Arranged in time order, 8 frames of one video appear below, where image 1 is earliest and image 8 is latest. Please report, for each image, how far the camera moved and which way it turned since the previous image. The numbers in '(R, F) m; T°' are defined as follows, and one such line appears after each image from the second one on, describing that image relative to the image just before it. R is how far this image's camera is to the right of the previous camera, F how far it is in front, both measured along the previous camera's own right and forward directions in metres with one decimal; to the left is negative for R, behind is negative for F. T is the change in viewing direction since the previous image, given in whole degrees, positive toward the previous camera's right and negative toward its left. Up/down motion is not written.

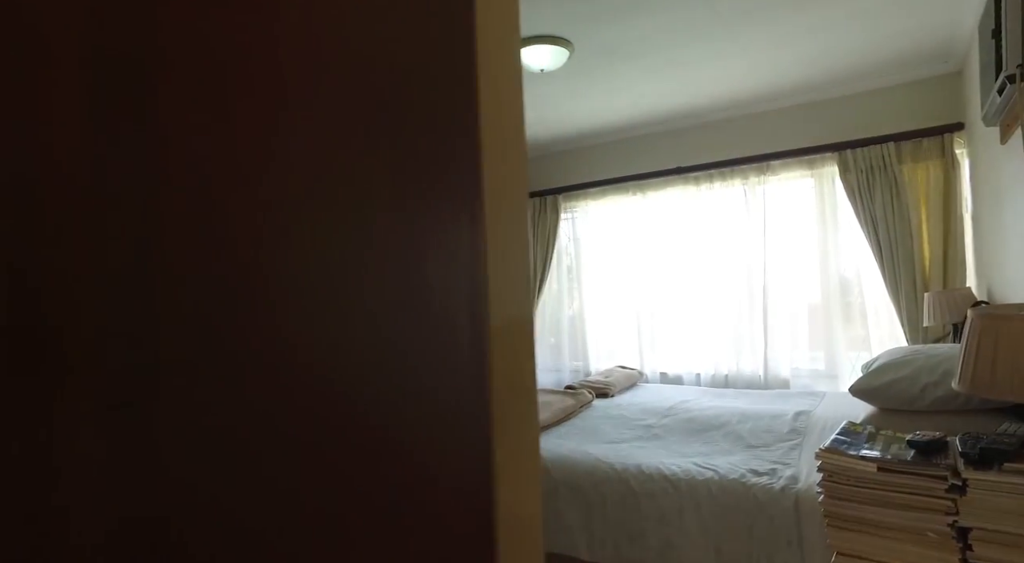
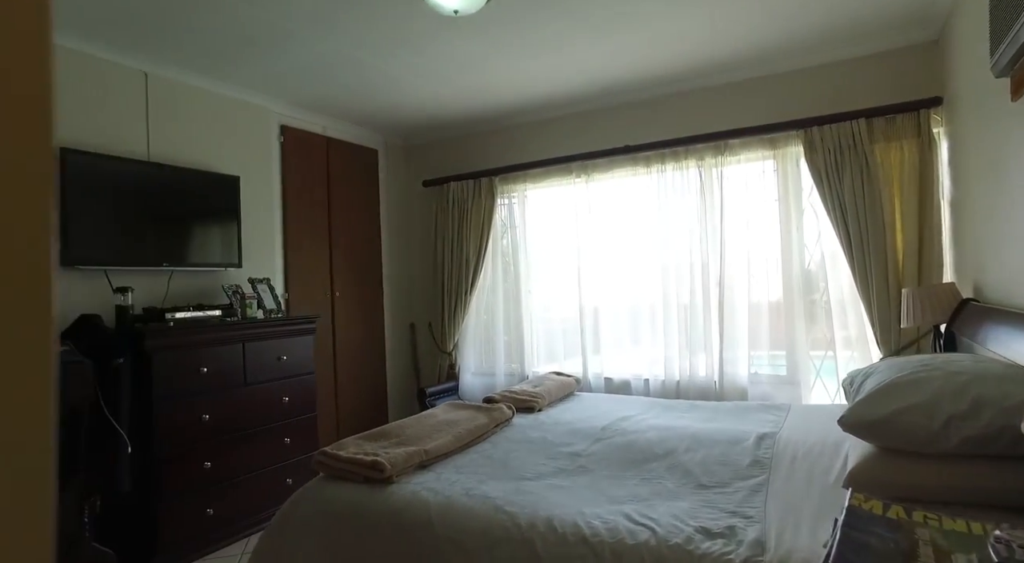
(+0.2, +0.6) m; +4°
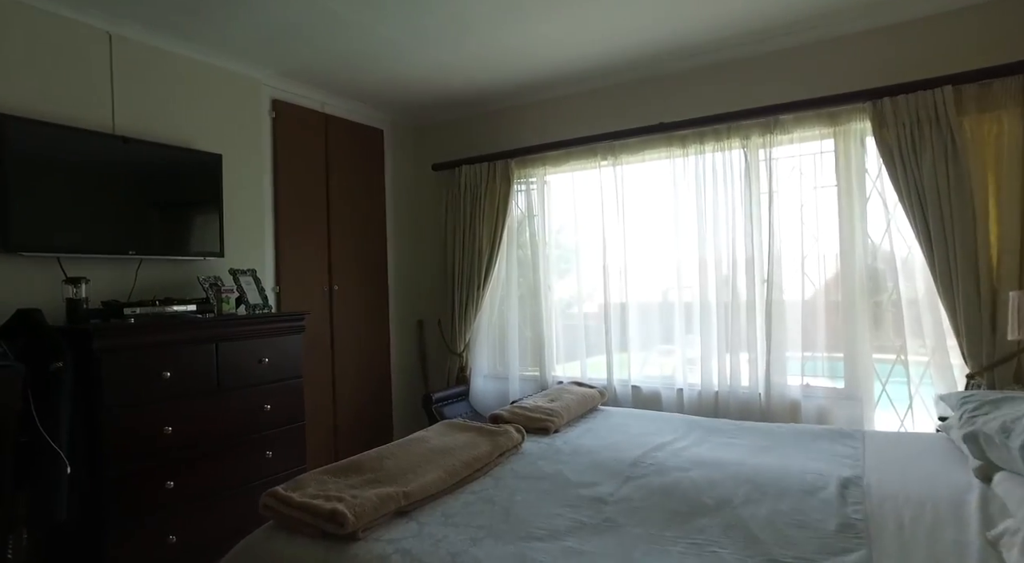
(0.0, +0.5) m; -2°
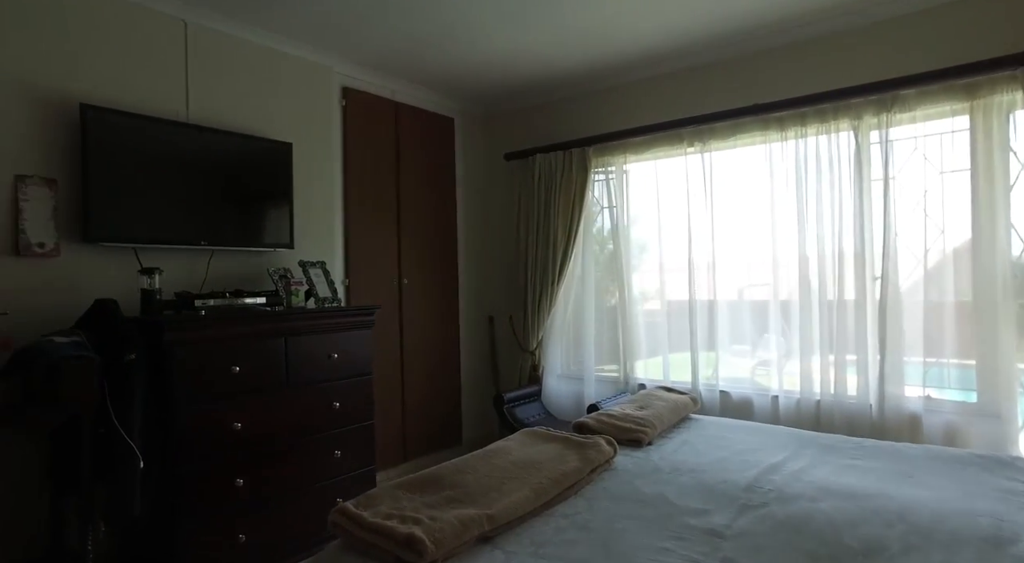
(-0.1, +0.2) m; -6°
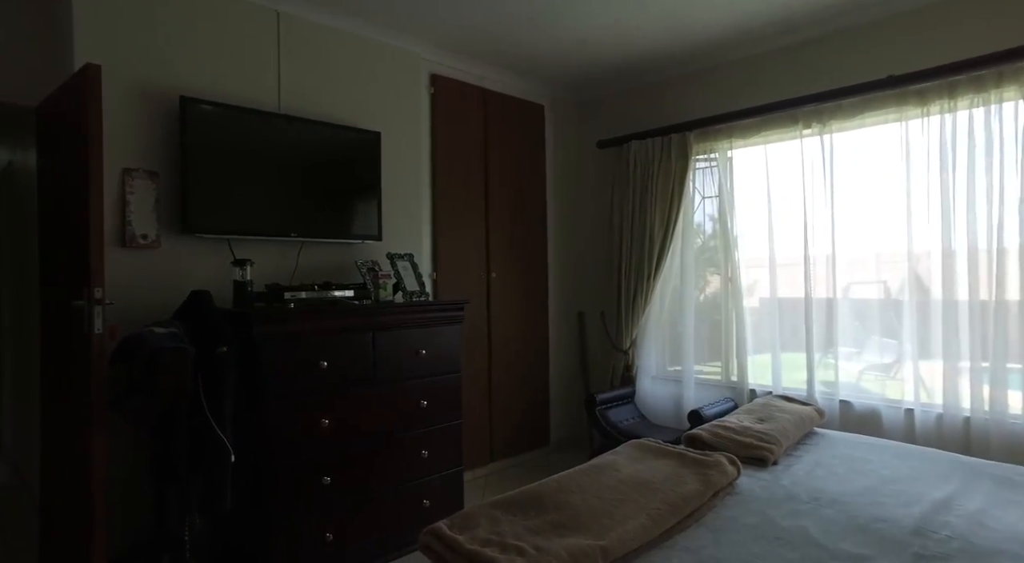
(-0.1, +0.2) m; -8°
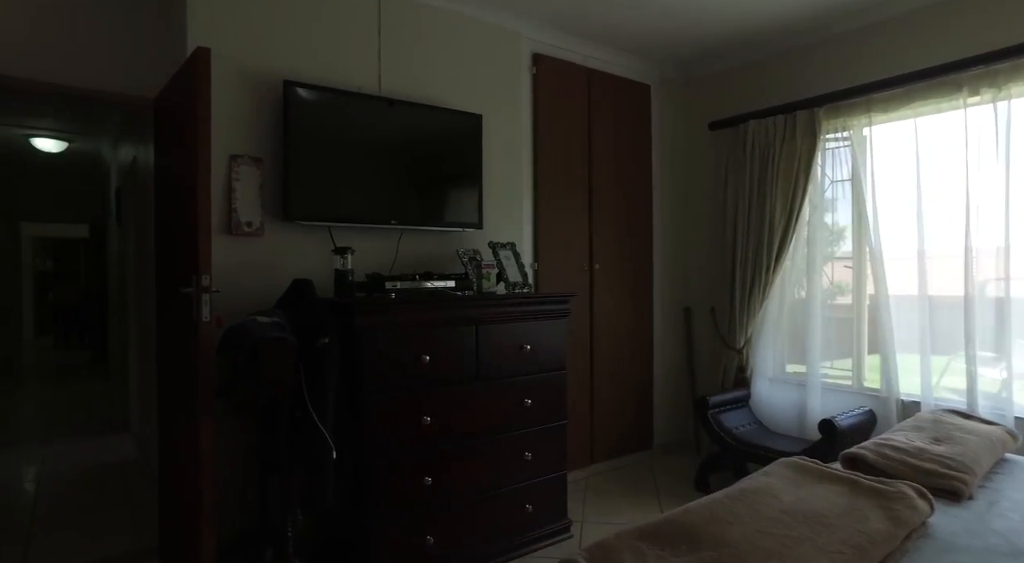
(-0.1, +0.2) m; -8°
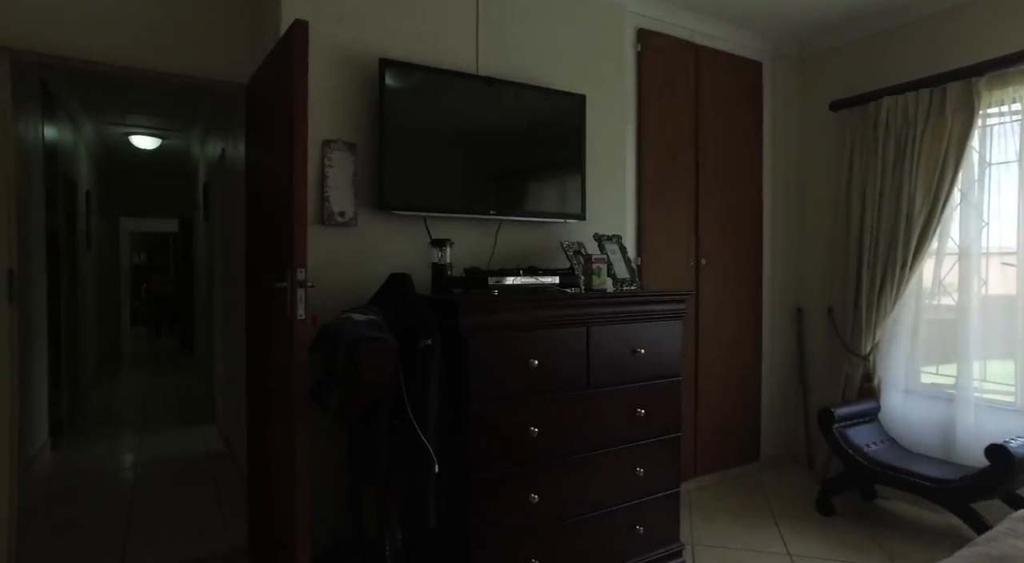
(-0.2, +0.2) m; -6°
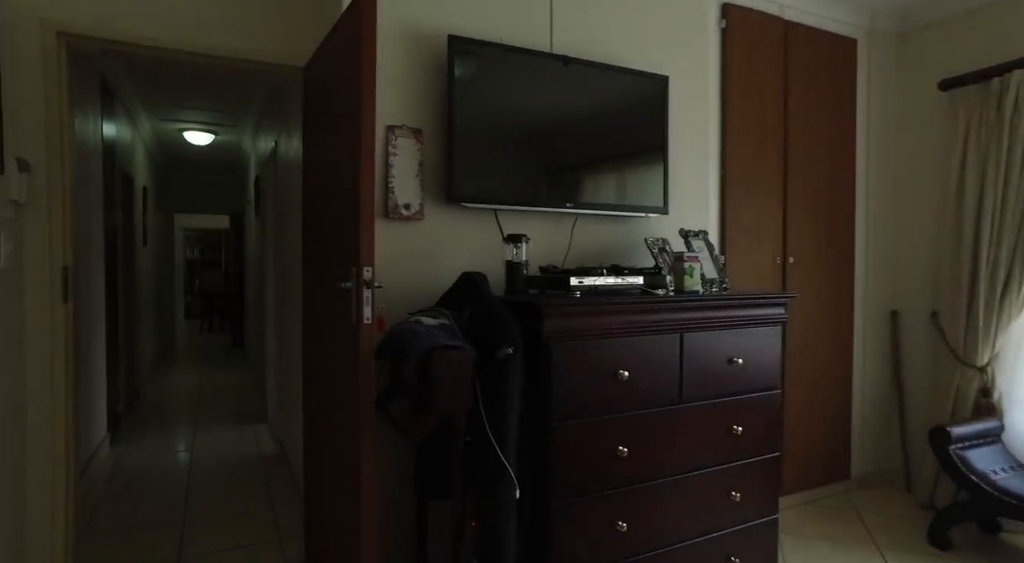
(-0.1, +0.2) m; -4°
